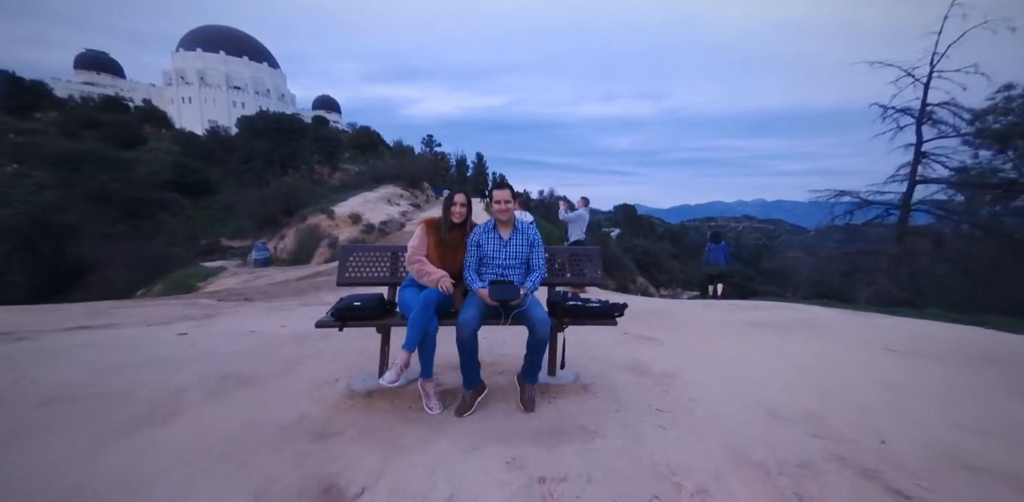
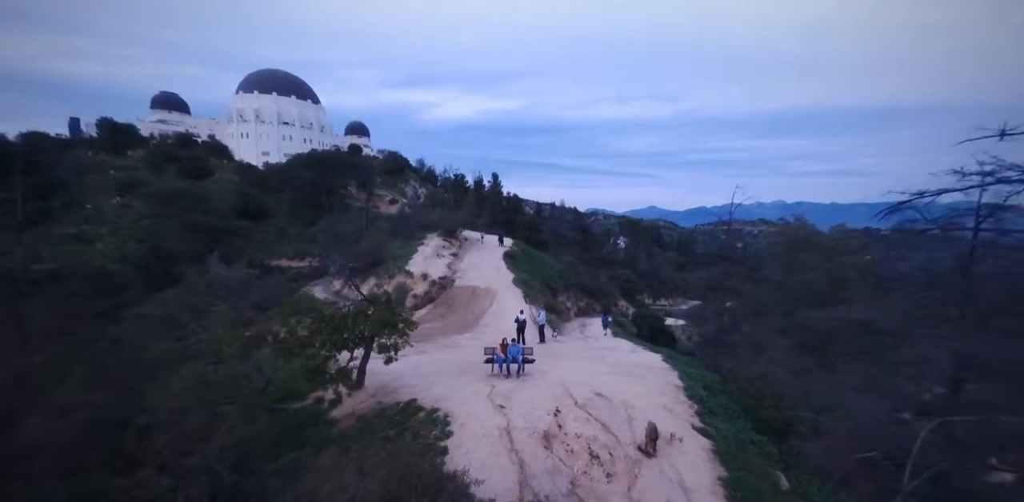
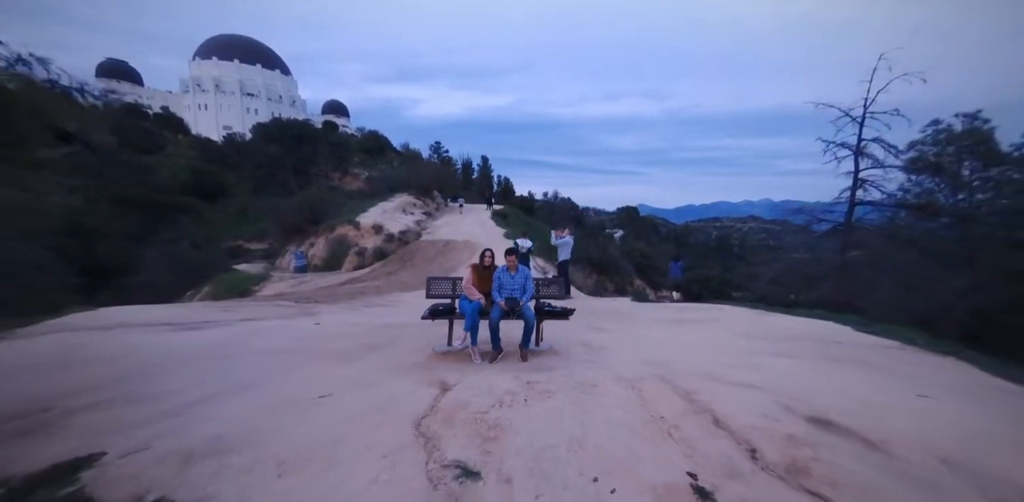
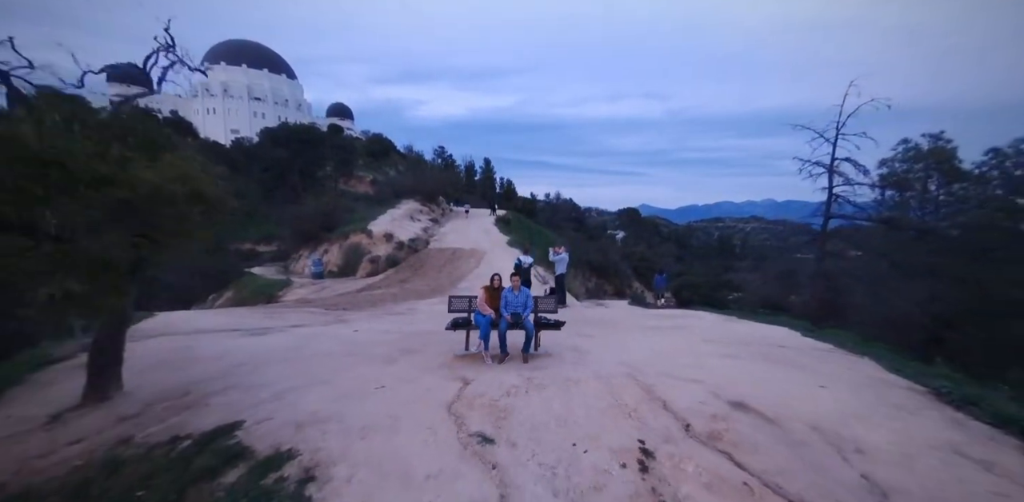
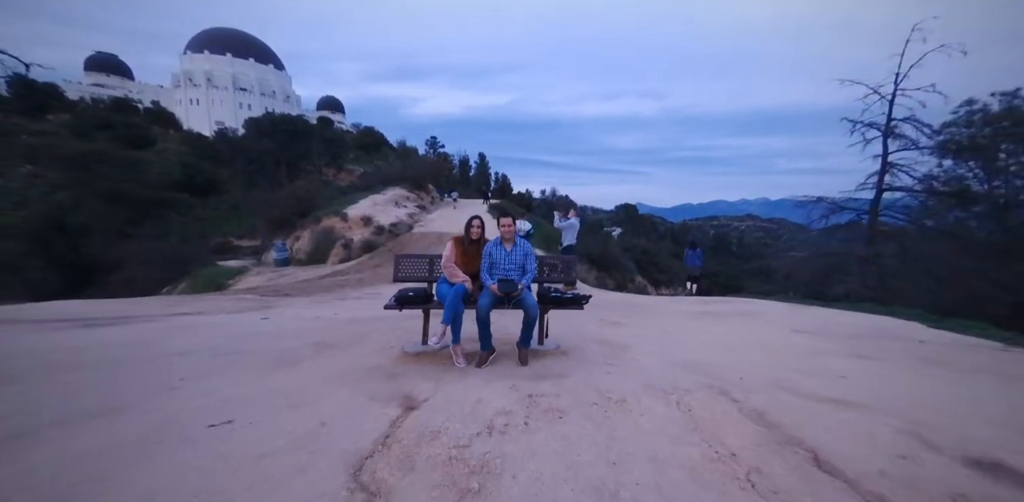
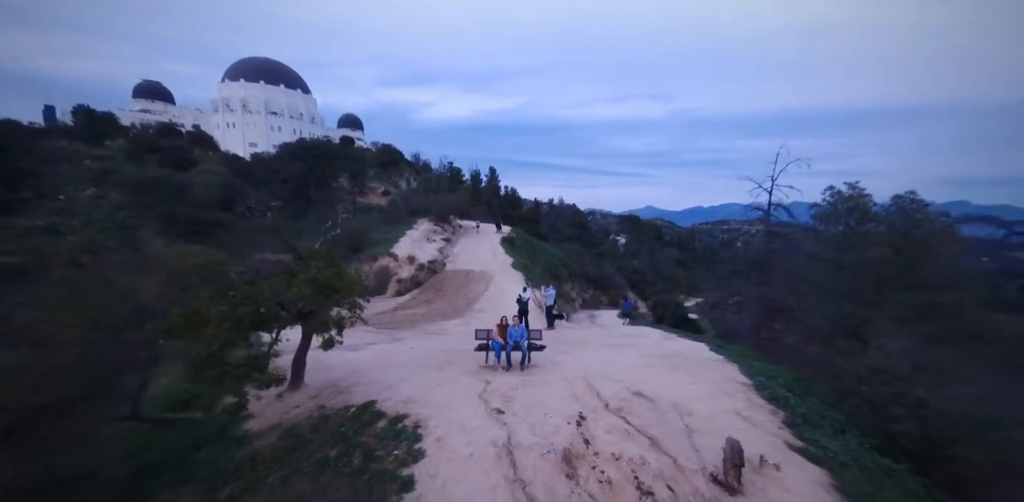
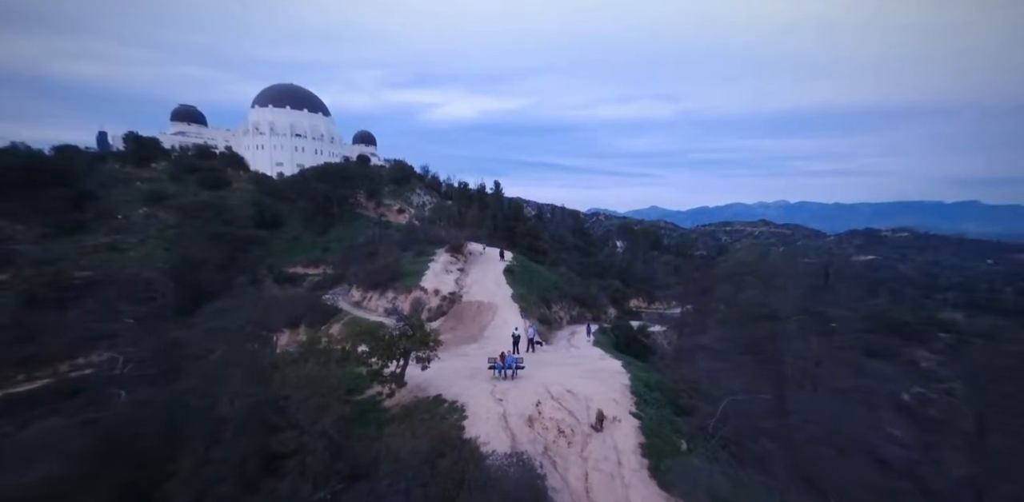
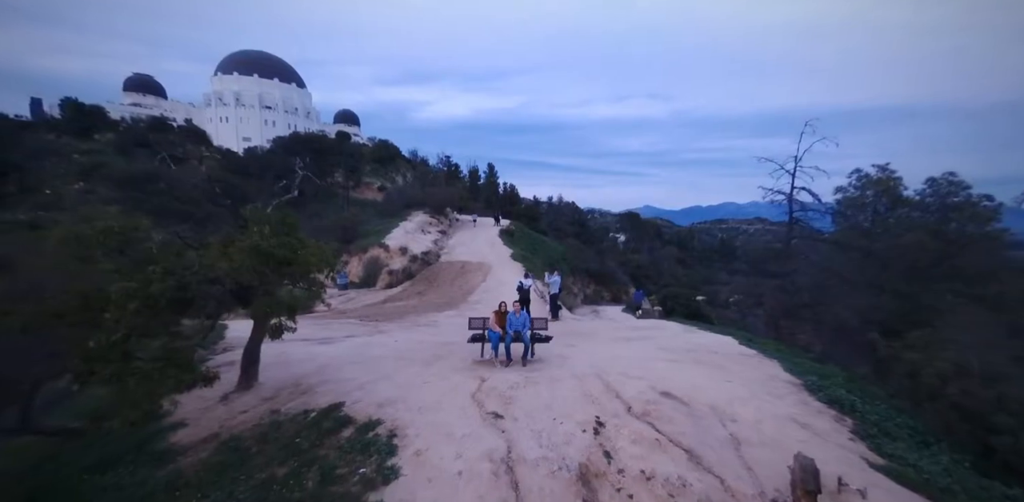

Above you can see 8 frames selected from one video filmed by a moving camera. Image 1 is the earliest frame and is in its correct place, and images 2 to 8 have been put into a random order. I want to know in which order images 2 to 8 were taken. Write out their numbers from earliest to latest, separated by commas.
5, 3, 4, 8, 6, 2, 7
